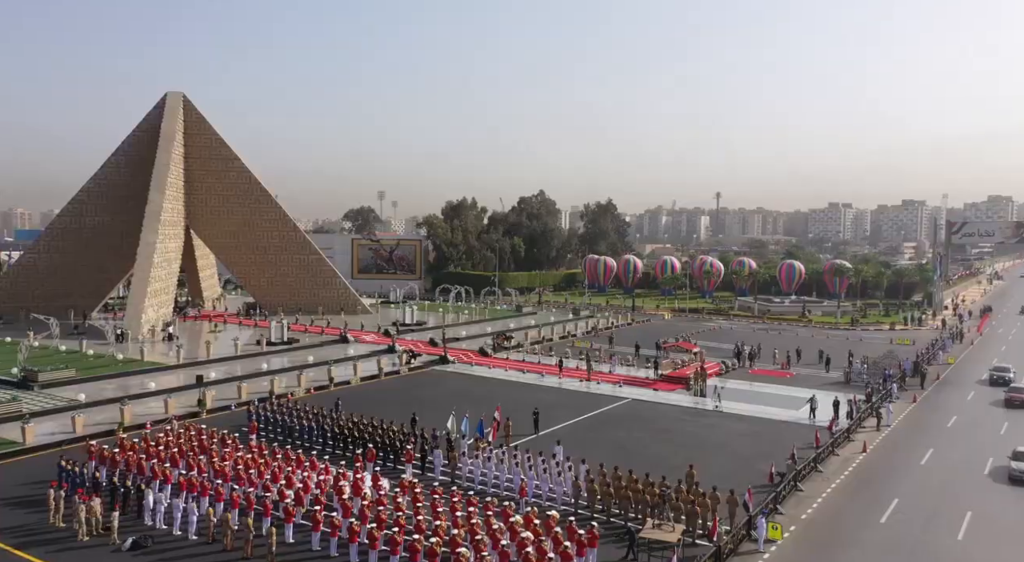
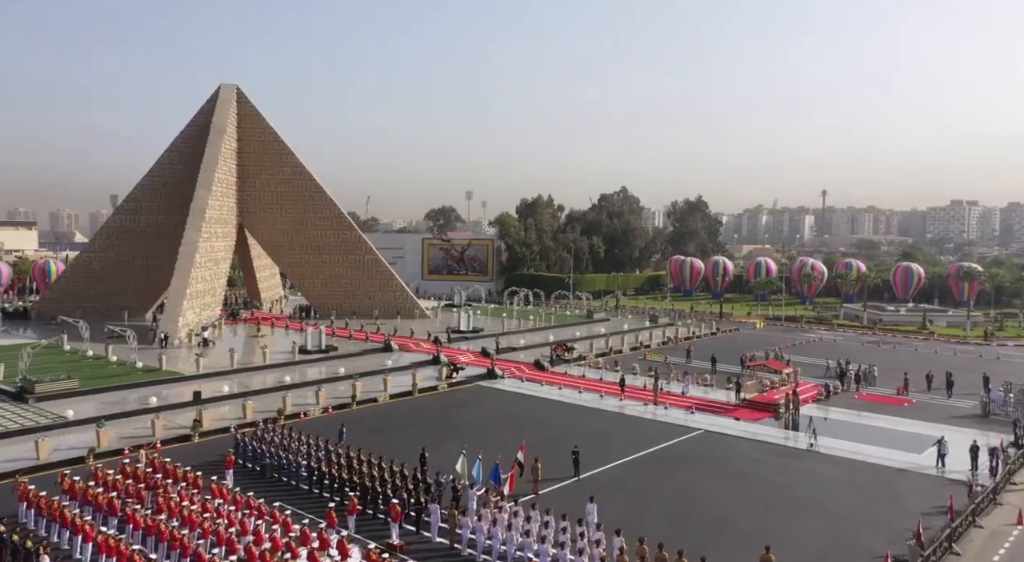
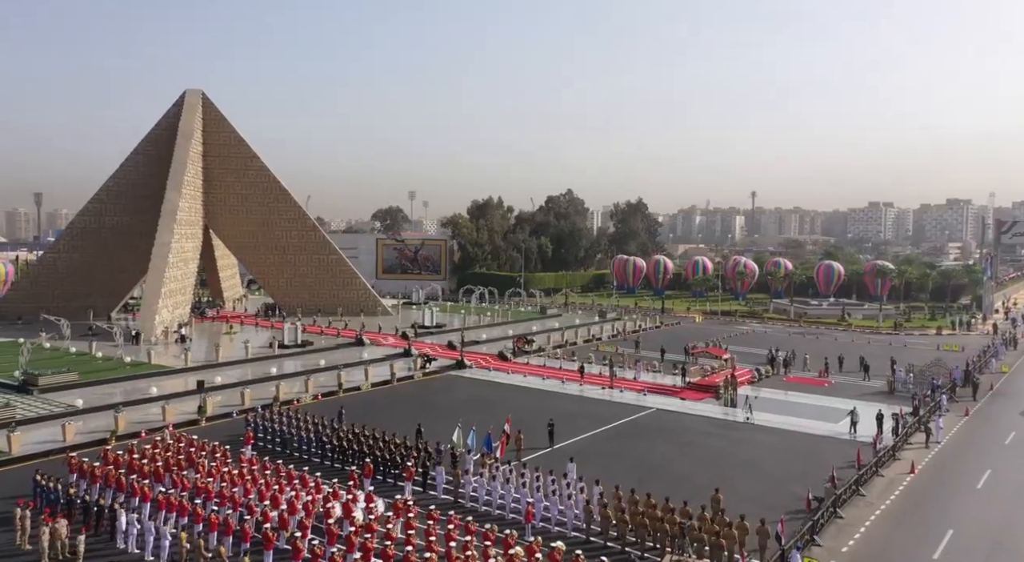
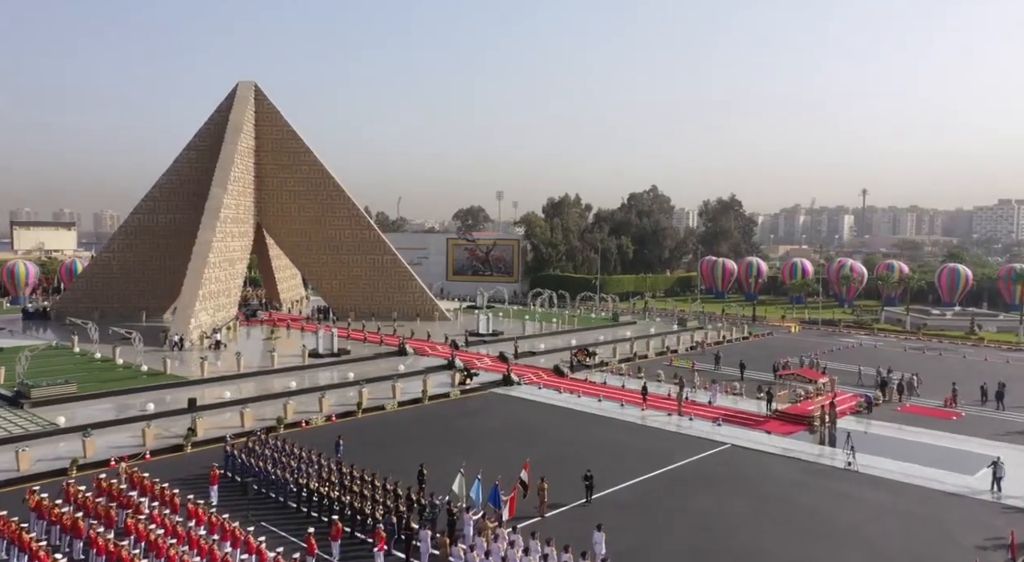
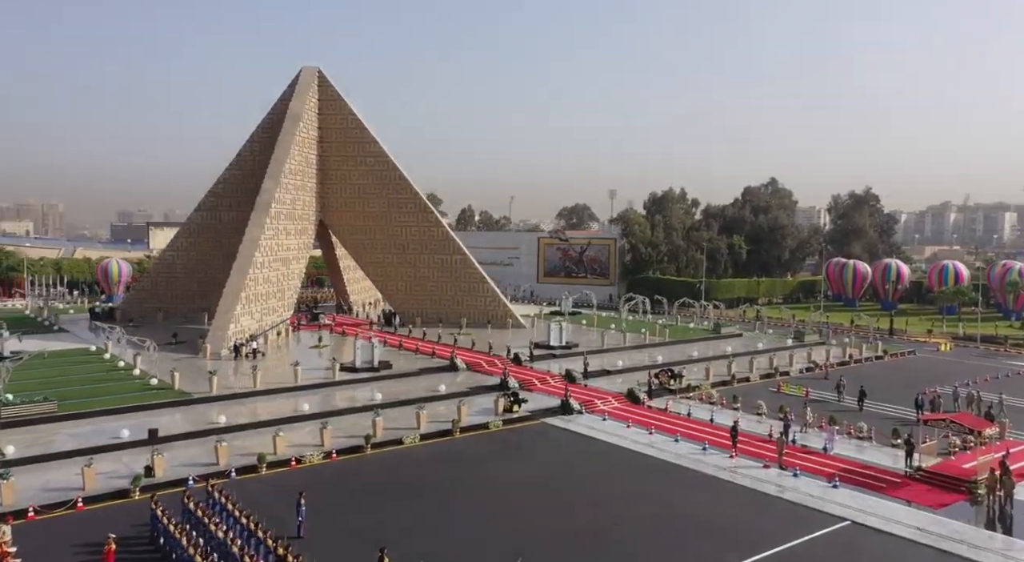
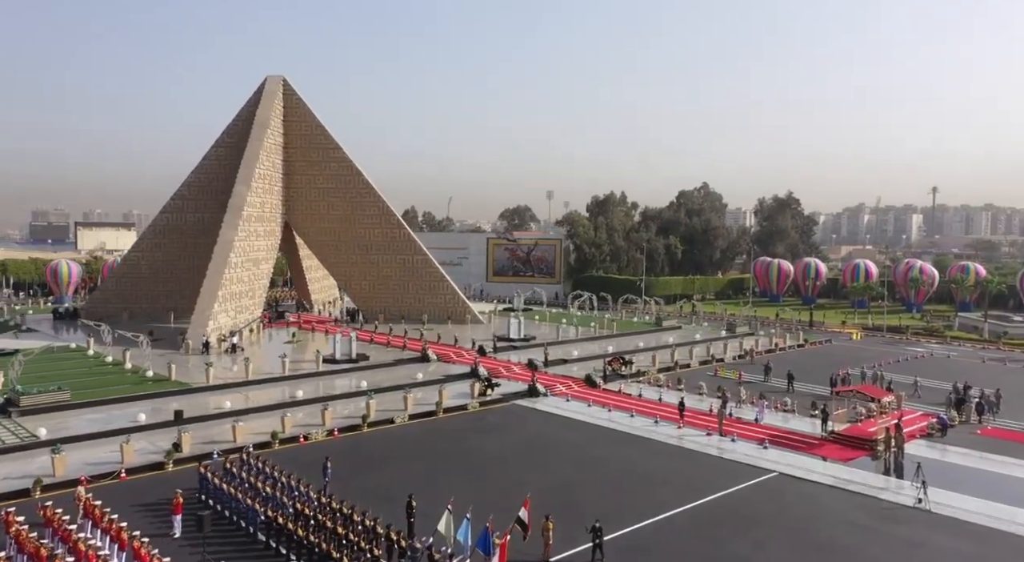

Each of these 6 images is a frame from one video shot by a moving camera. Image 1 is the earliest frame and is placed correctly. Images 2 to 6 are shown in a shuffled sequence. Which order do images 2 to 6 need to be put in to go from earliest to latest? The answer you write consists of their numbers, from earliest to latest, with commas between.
3, 2, 4, 6, 5
